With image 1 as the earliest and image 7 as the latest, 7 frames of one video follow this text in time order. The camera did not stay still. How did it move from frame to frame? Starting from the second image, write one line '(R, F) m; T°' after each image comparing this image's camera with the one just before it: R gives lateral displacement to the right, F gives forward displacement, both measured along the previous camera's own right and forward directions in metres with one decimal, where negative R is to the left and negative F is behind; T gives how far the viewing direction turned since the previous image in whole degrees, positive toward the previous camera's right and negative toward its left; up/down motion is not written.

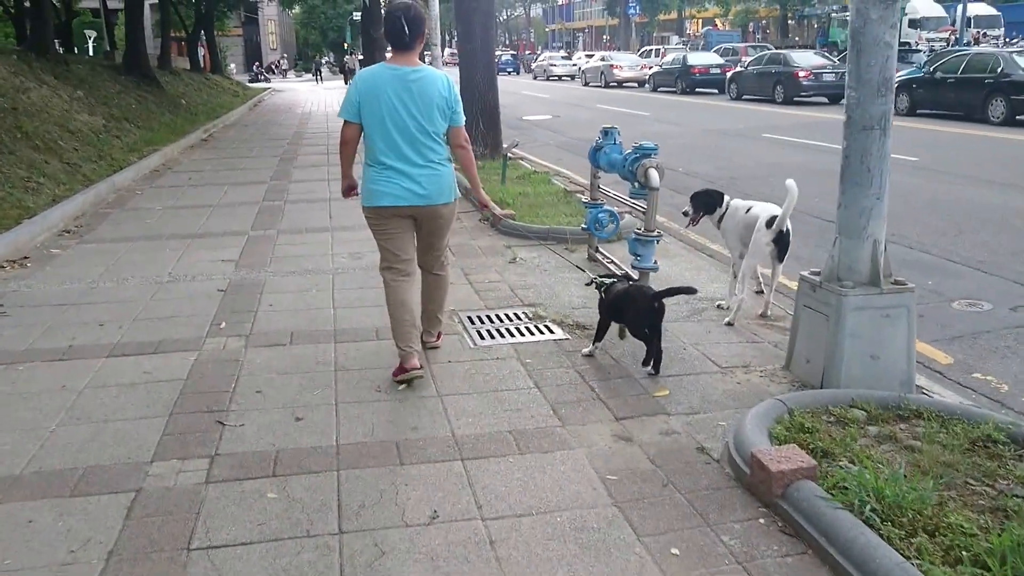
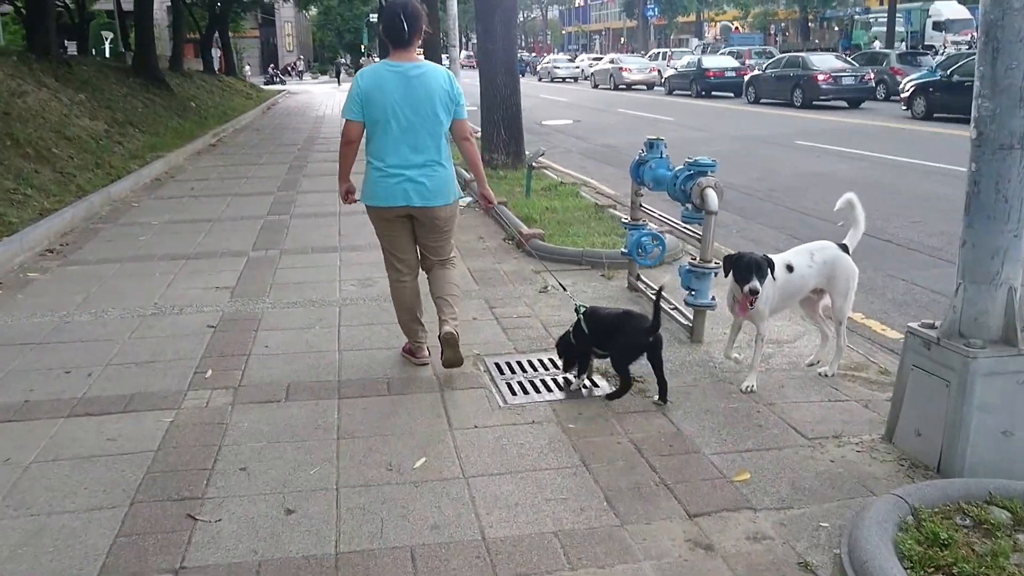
(-0.2, +0.9) m; -1°
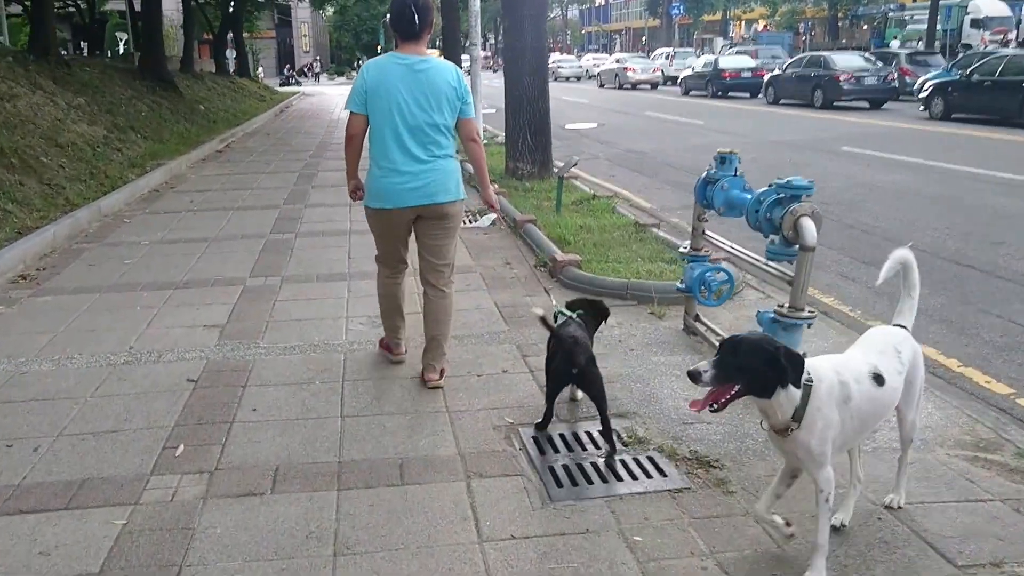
(-0.2, +1.0) m; -1°
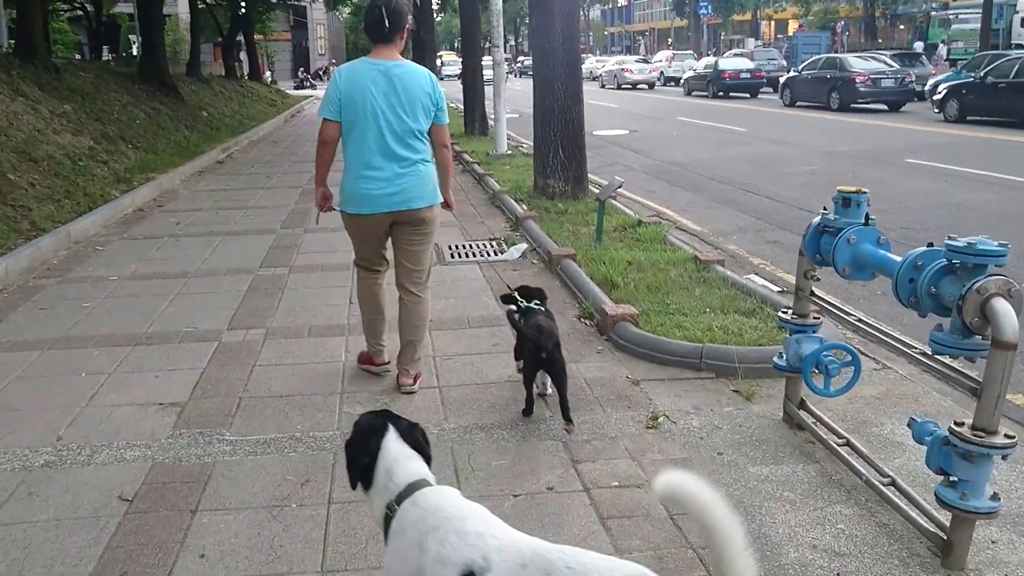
(-0.2, +1.3) m; -1°
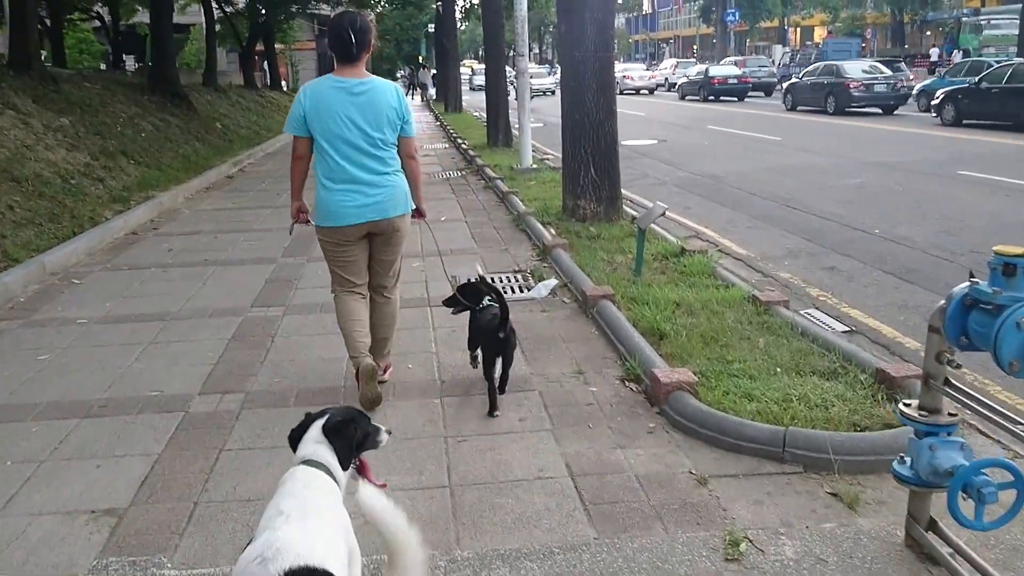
(0.0, +1.0) m; -2°
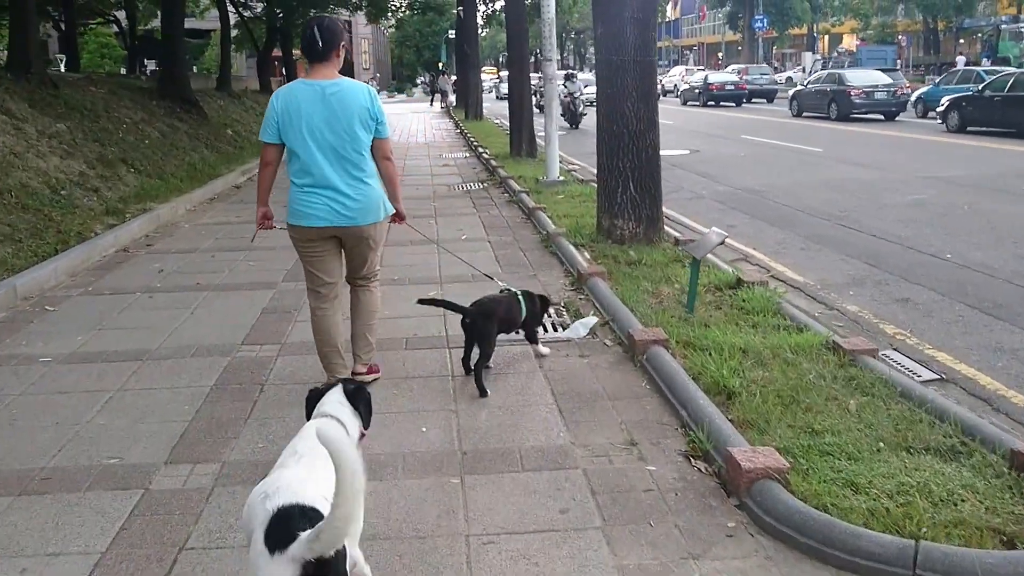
(-0.1, +0.9) m; -1°
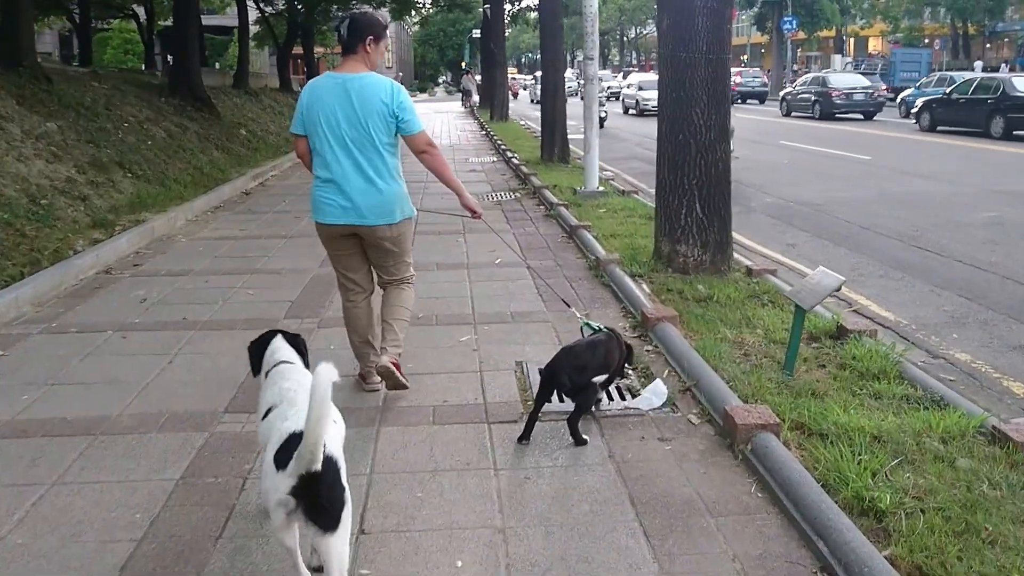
(-0.3, +1.2) m; -2°
